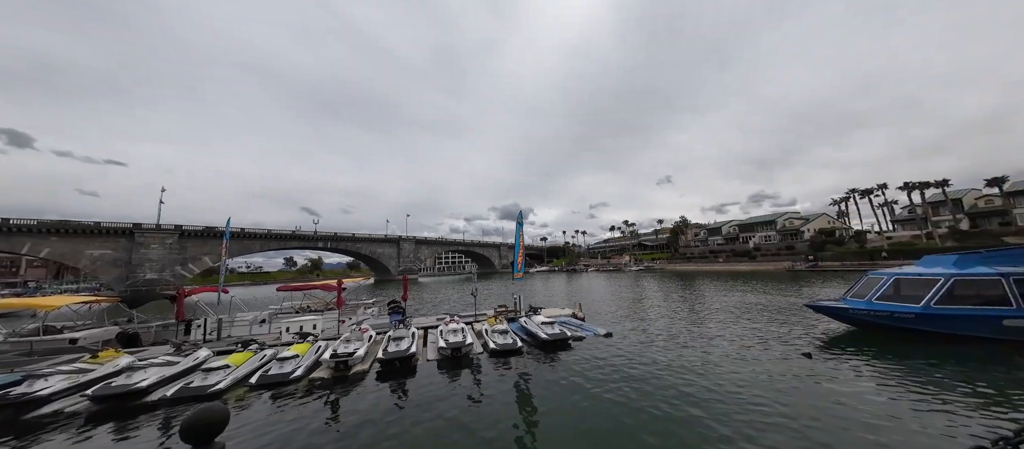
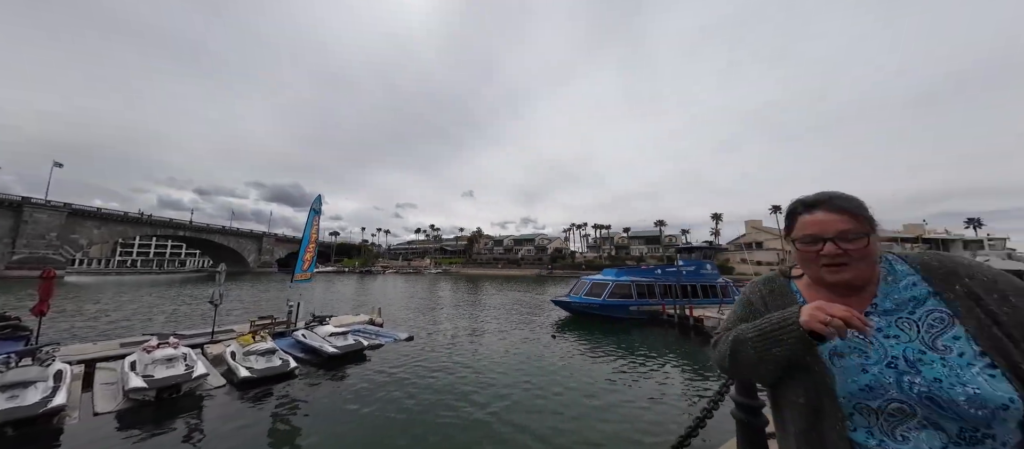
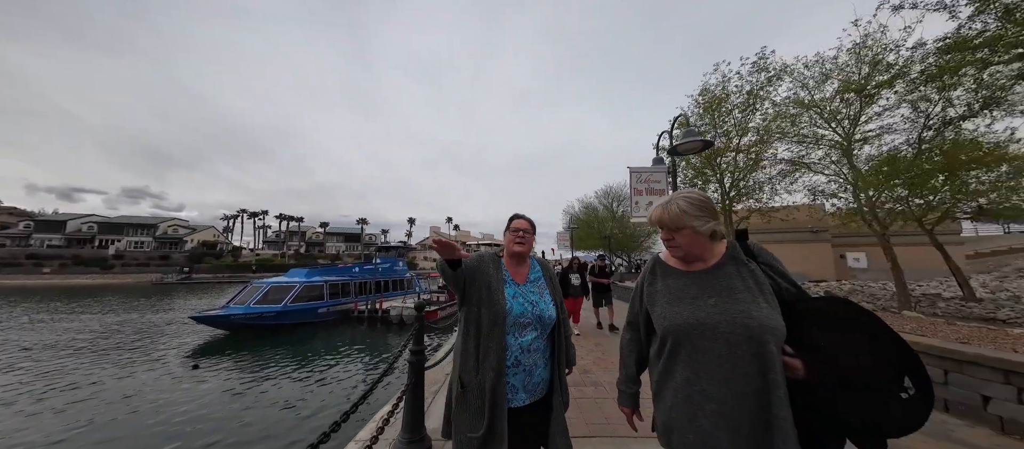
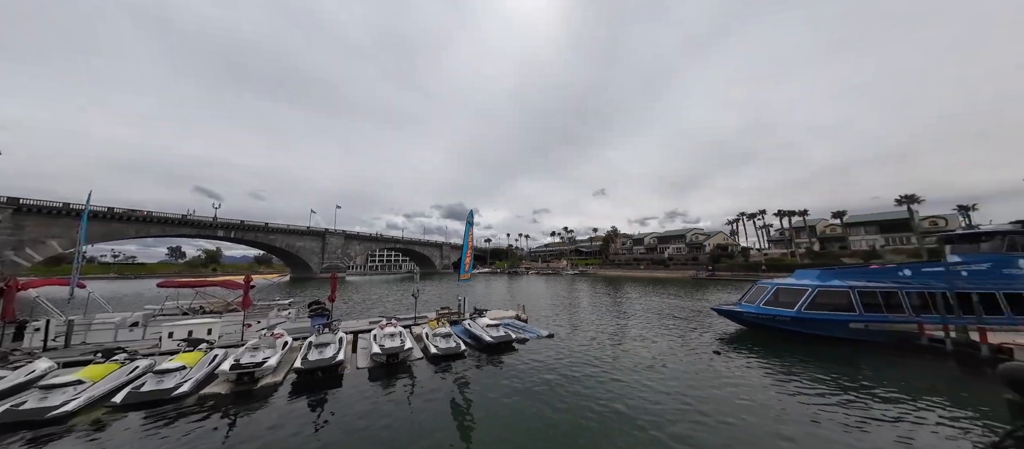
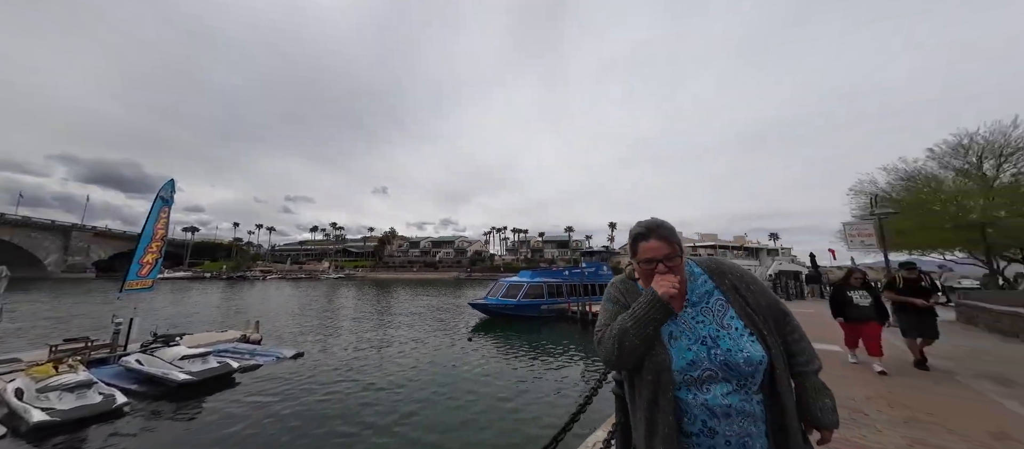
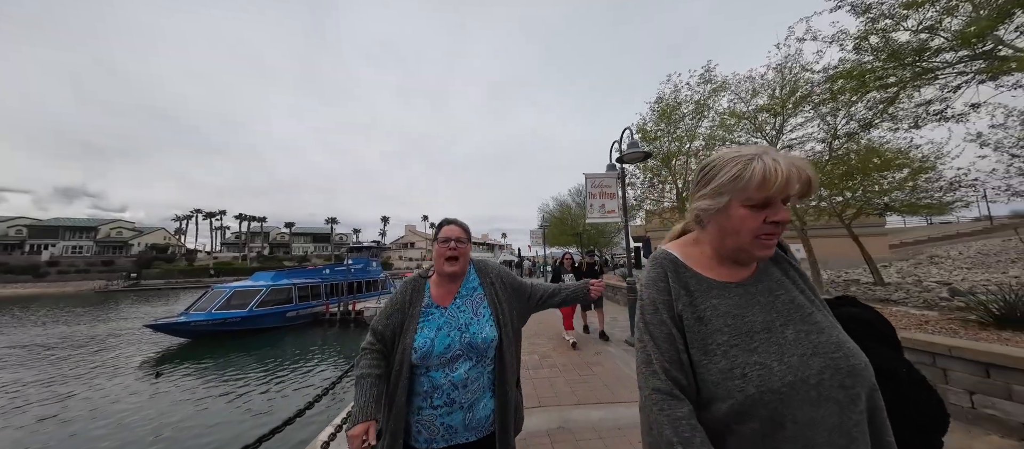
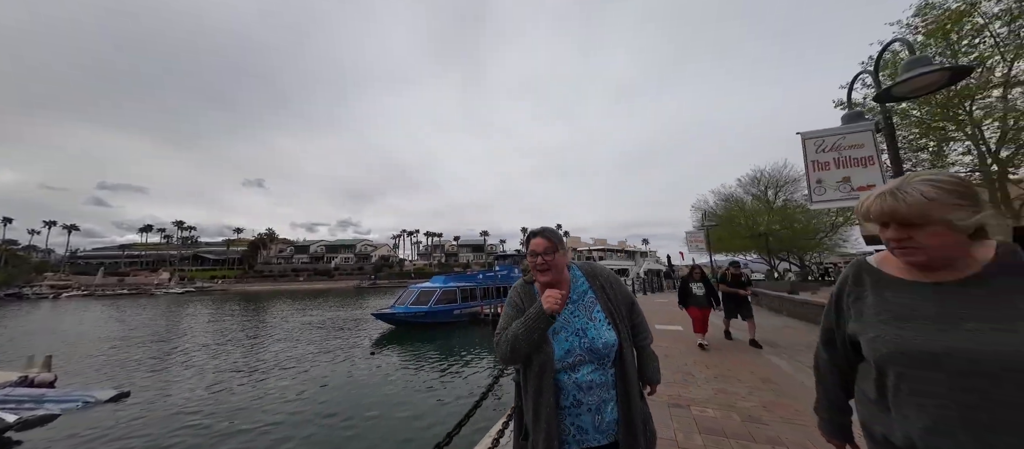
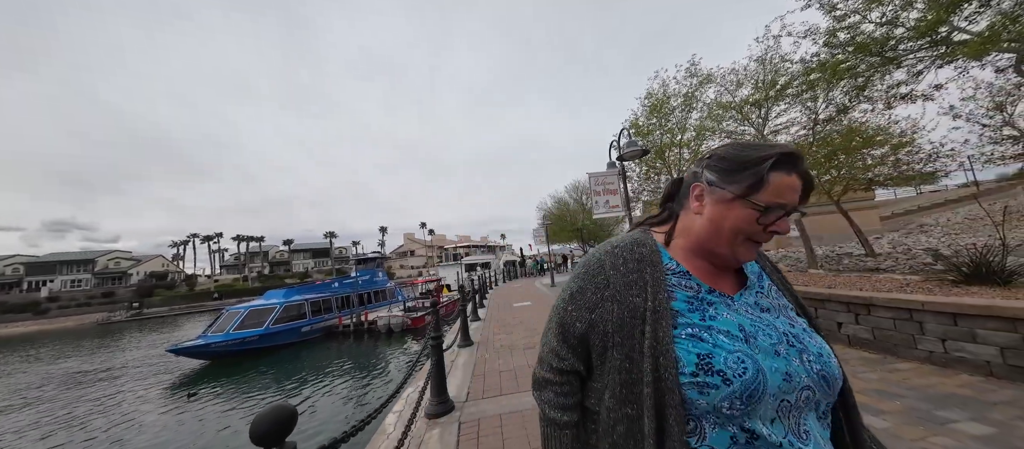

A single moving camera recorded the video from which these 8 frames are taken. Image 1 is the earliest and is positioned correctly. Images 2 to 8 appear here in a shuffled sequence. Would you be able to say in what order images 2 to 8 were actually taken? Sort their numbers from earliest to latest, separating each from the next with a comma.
4, 2, 5, 7, 3, 6, 8
